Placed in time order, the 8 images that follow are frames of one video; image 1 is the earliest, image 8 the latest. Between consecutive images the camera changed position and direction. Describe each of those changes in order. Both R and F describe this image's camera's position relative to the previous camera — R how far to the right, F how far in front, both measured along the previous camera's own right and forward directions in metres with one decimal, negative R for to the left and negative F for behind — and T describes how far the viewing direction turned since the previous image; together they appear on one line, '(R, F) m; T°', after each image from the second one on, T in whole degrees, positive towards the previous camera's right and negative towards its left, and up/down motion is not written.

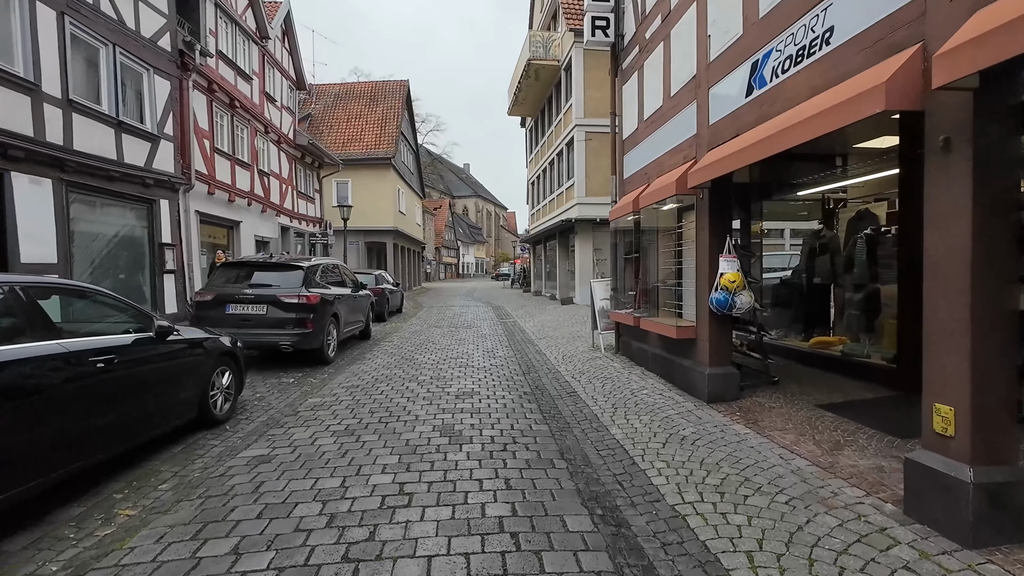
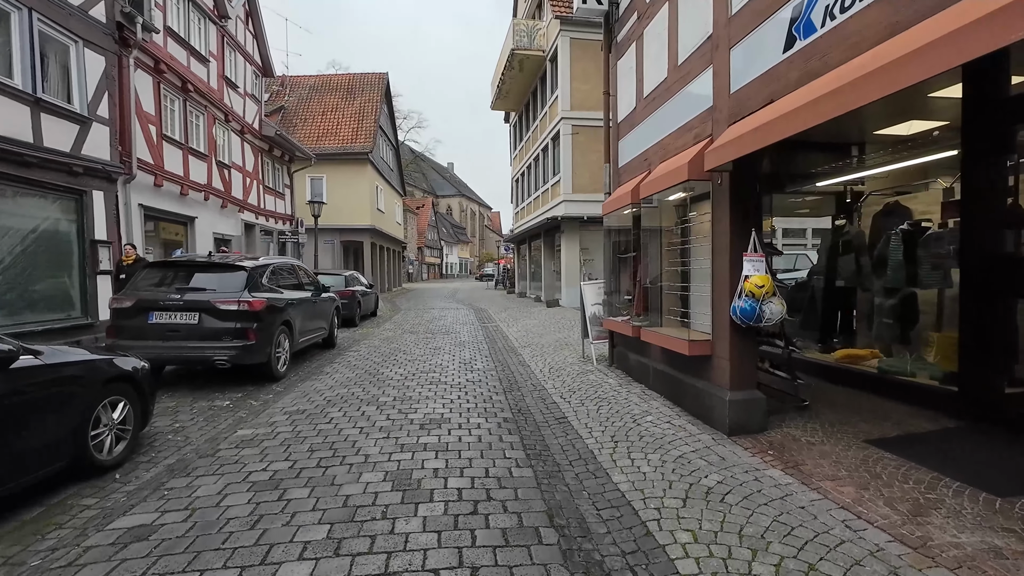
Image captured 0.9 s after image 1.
(+0.1, +1.1) m; +2°
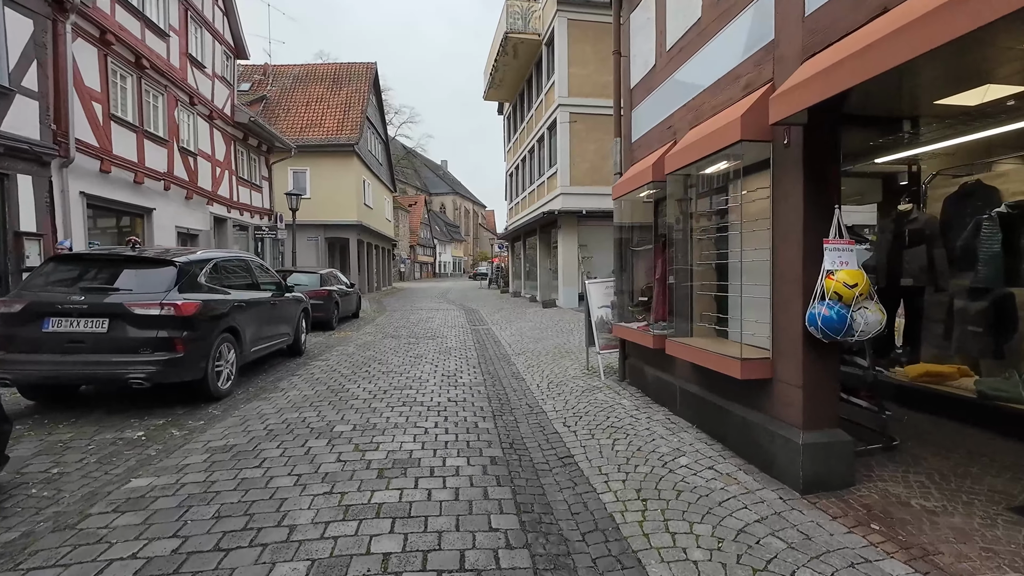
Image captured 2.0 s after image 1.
(0.0, +1.3) m; +1°
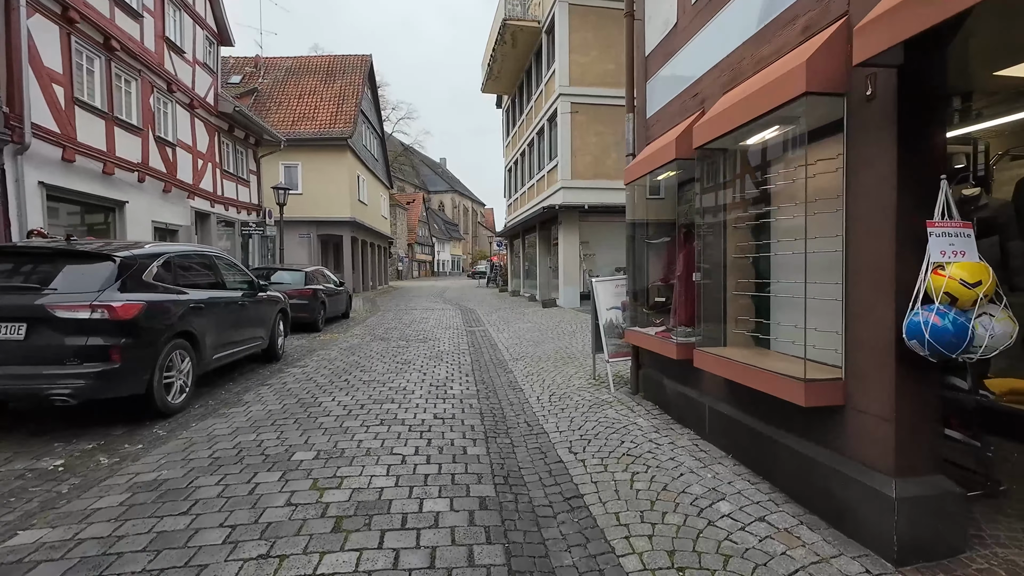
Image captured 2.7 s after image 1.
(0.0, +0.8) m; 0°
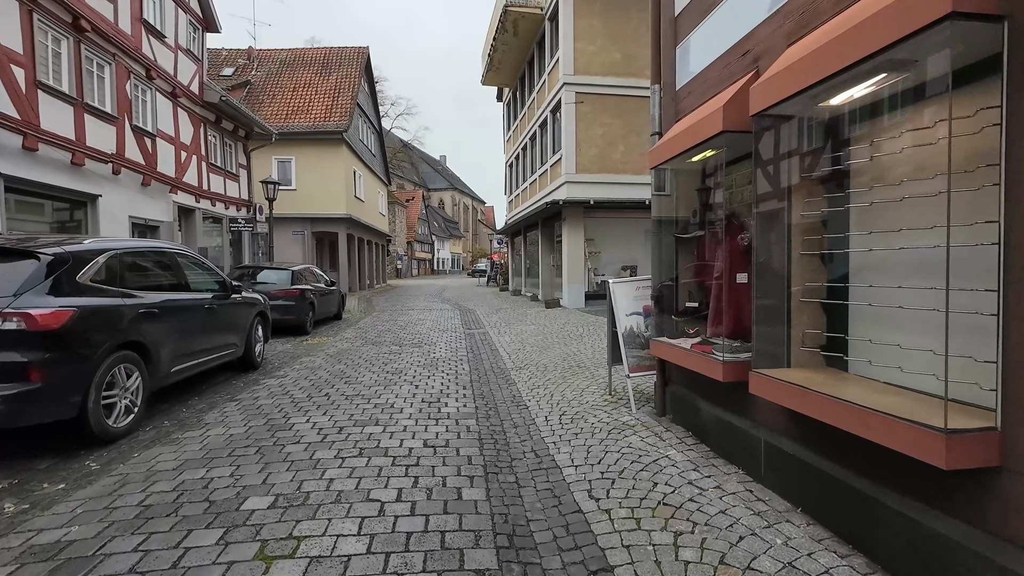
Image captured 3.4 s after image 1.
(0.0, +0.8) m; 0°
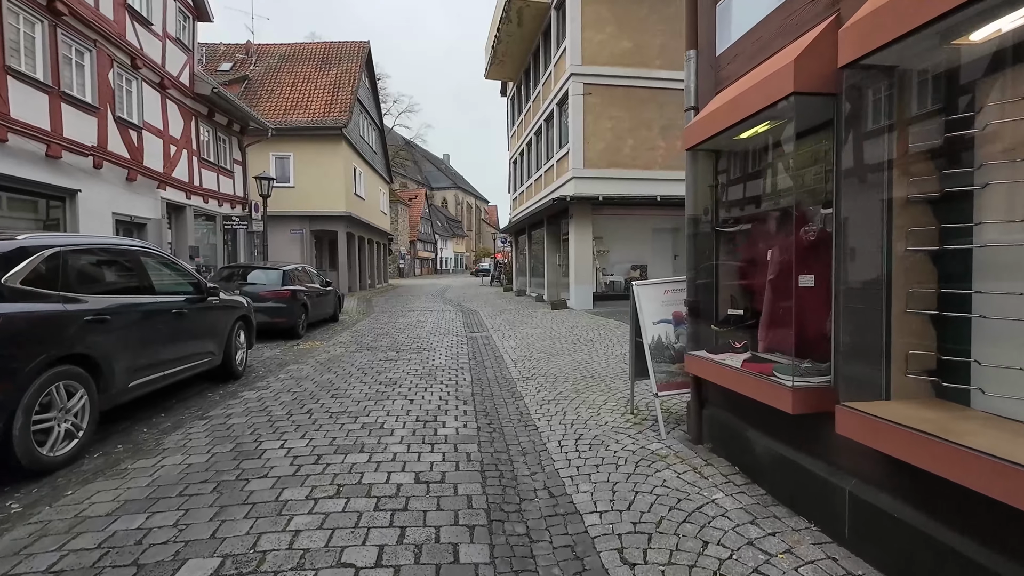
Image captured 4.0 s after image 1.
(0.0, +0.7) m; 0°
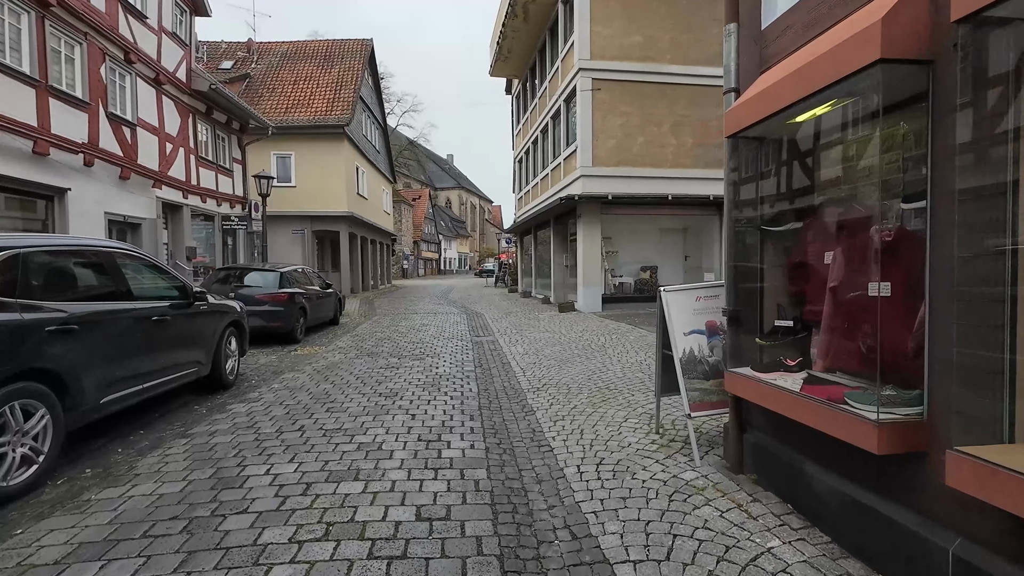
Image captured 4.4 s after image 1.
(-0.1, +0.5) m; 0°
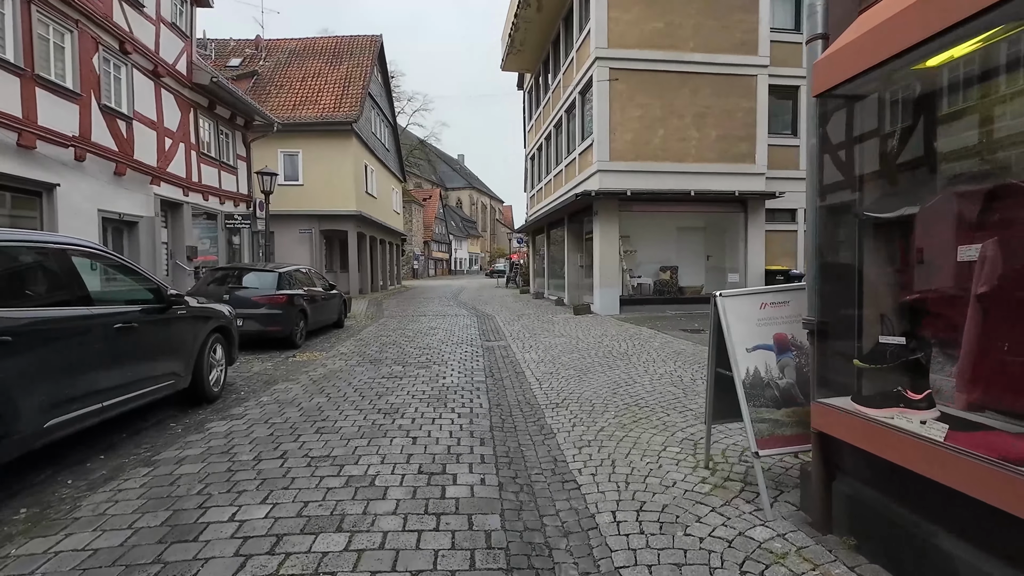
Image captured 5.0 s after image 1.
(-0.1, +0.7) m; -1°
